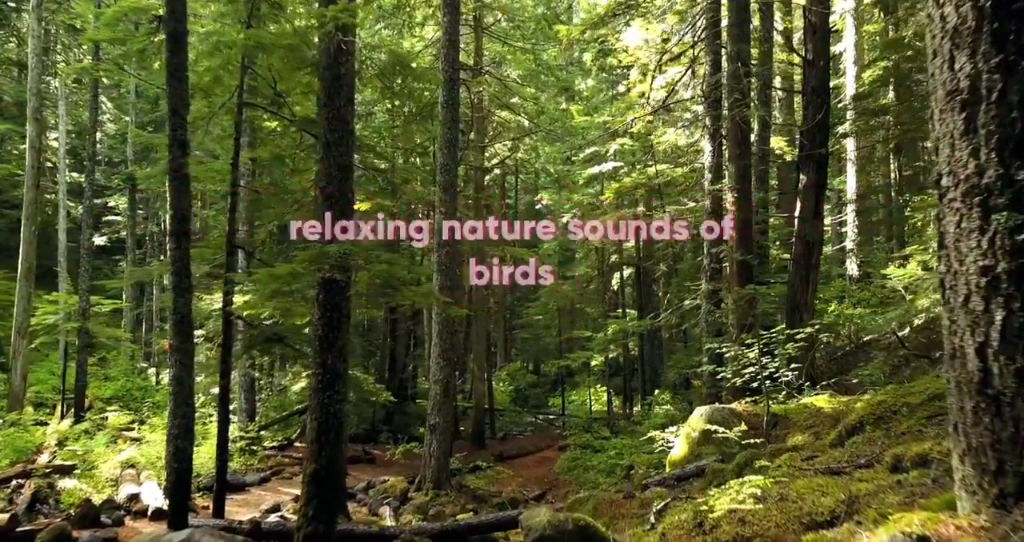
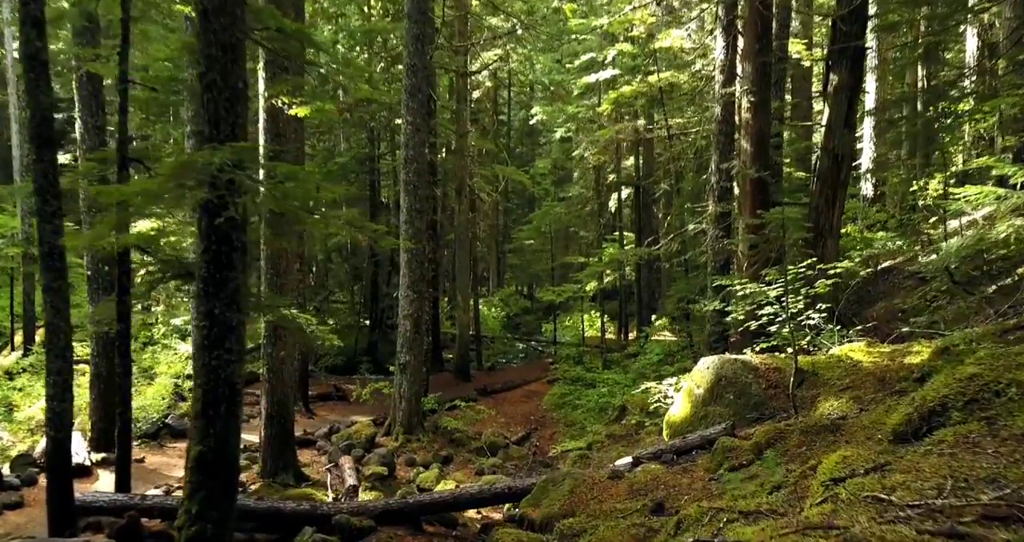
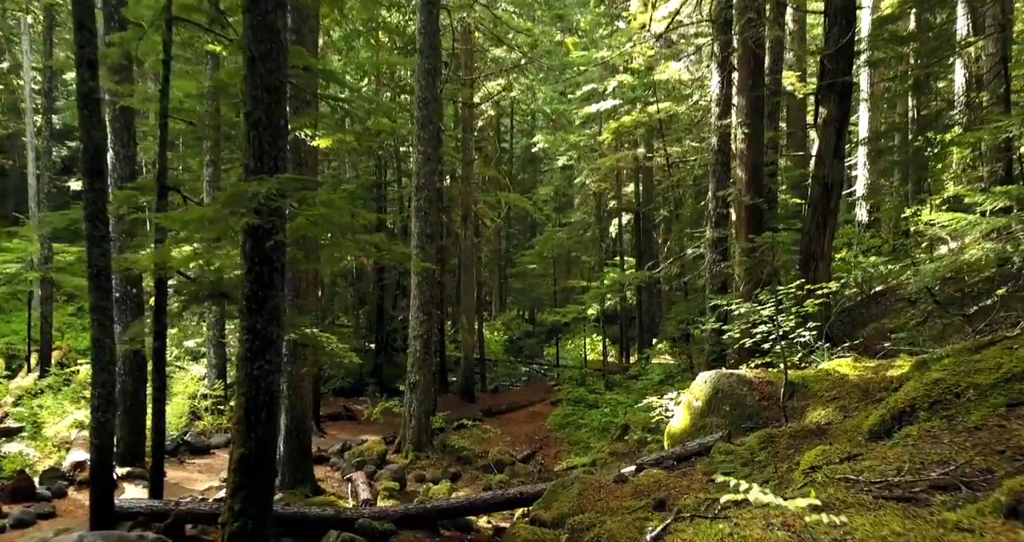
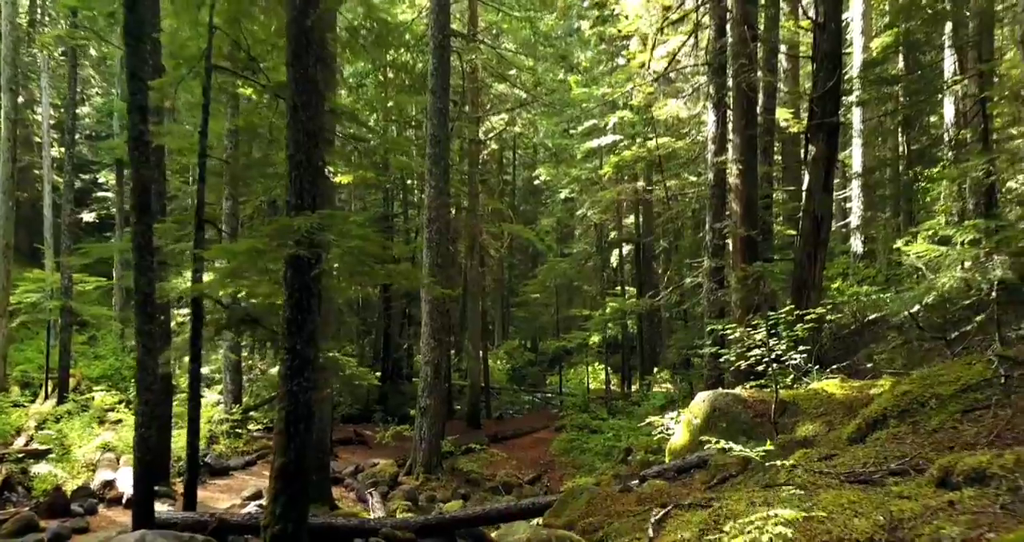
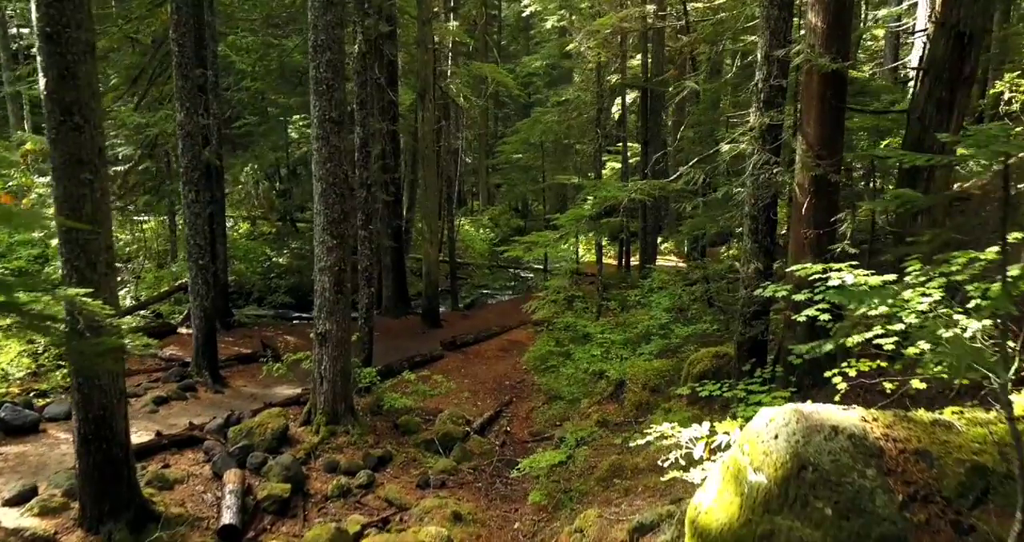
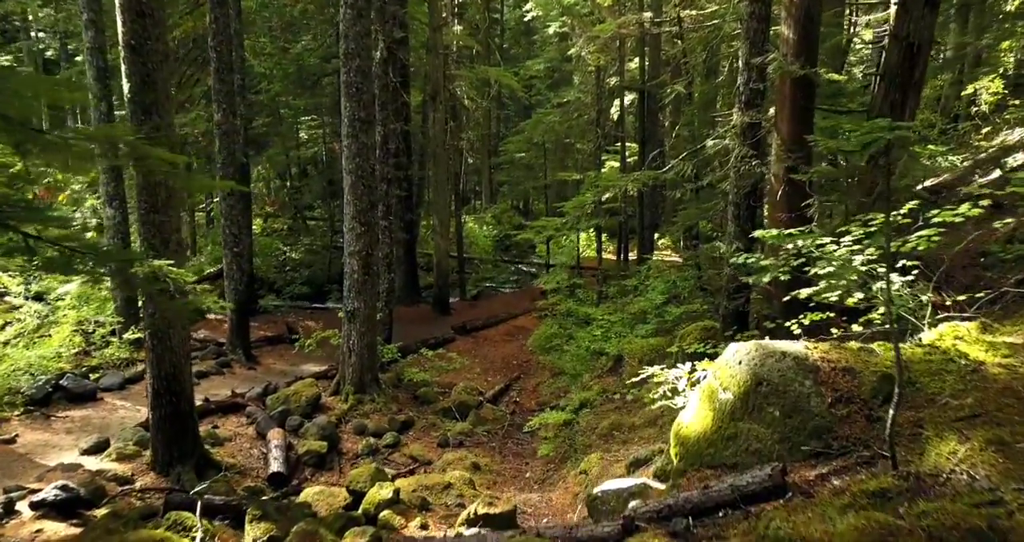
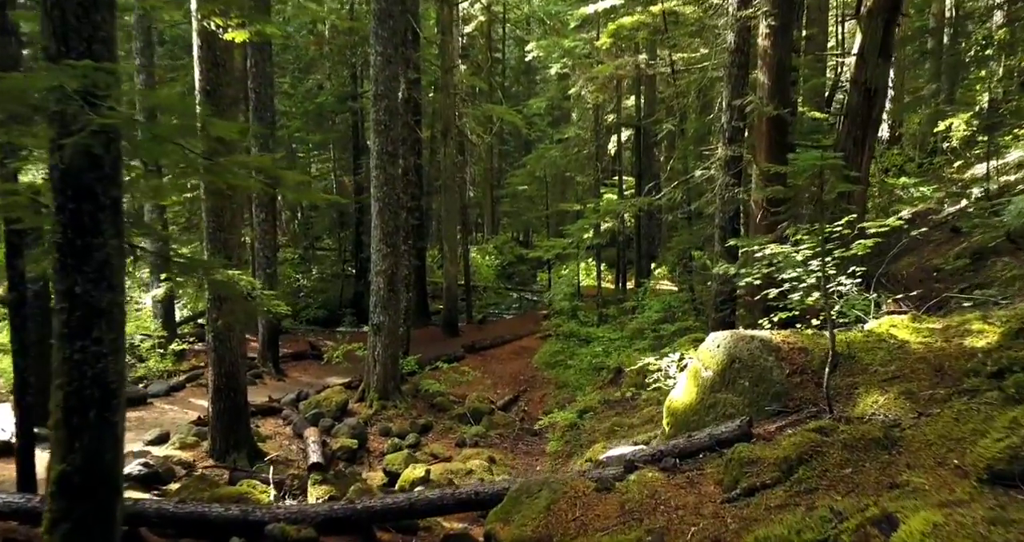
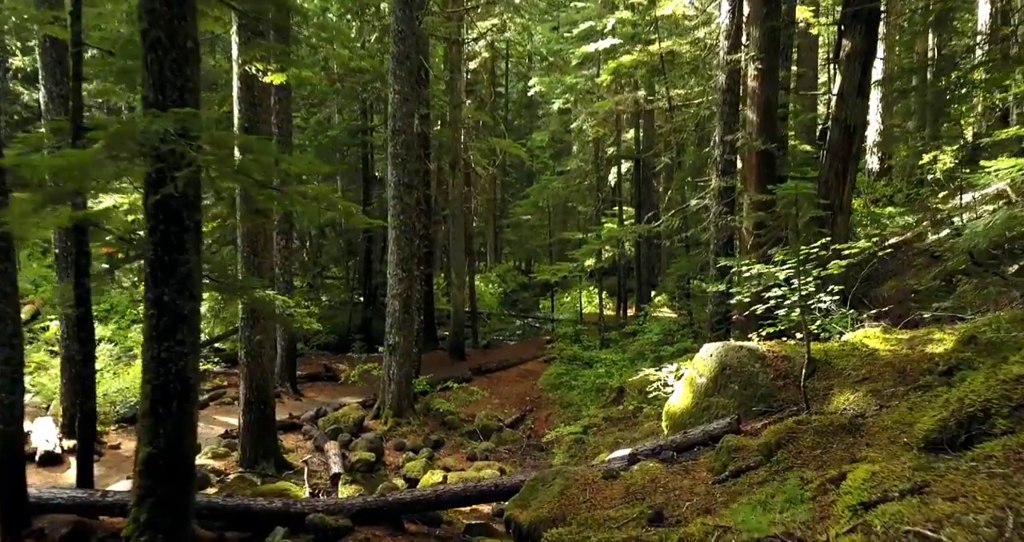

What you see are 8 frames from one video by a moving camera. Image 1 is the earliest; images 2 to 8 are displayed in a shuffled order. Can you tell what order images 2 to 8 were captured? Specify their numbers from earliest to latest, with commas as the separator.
4, 3, 2, 8, 7, 6, 5
